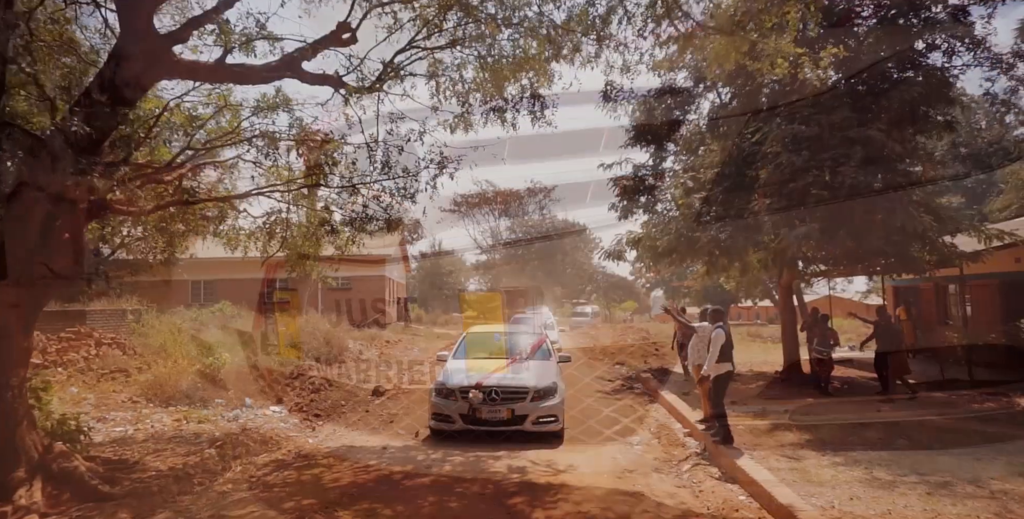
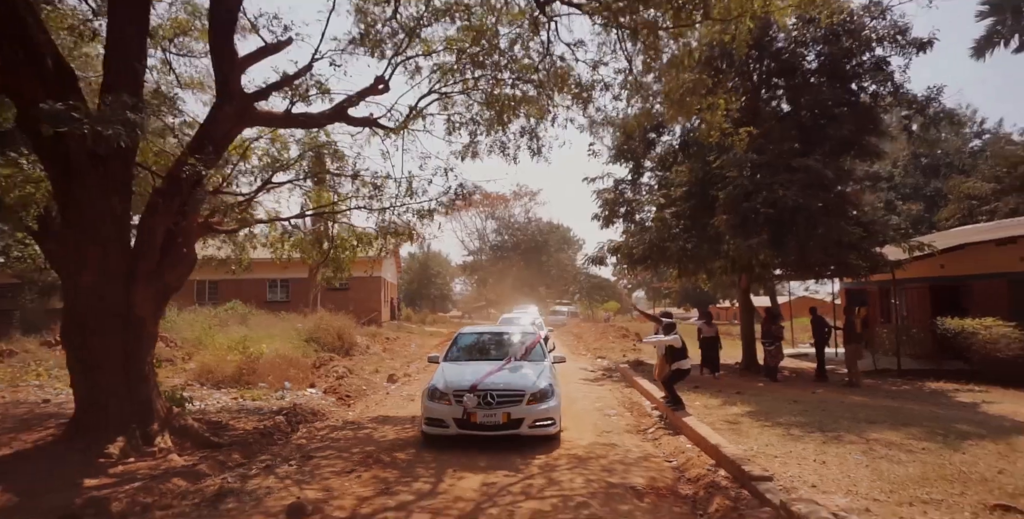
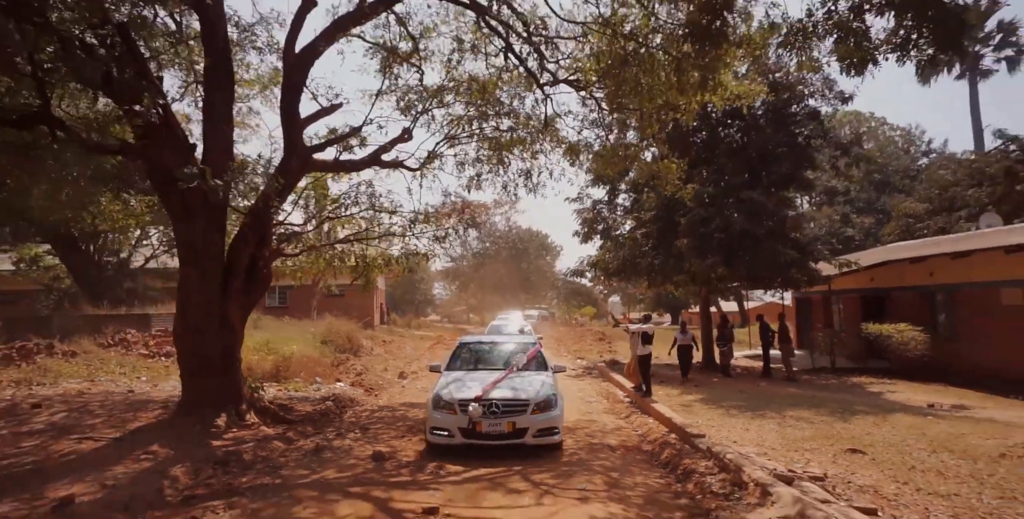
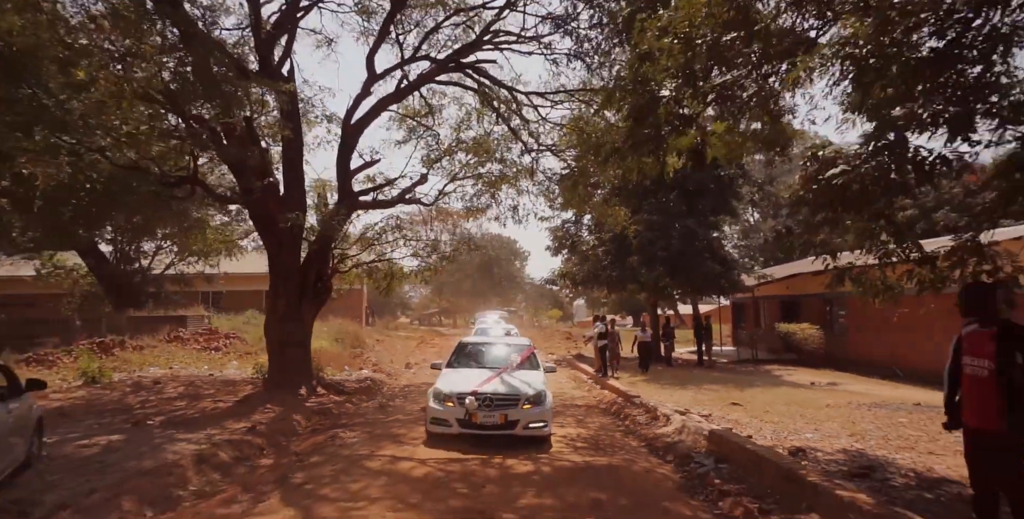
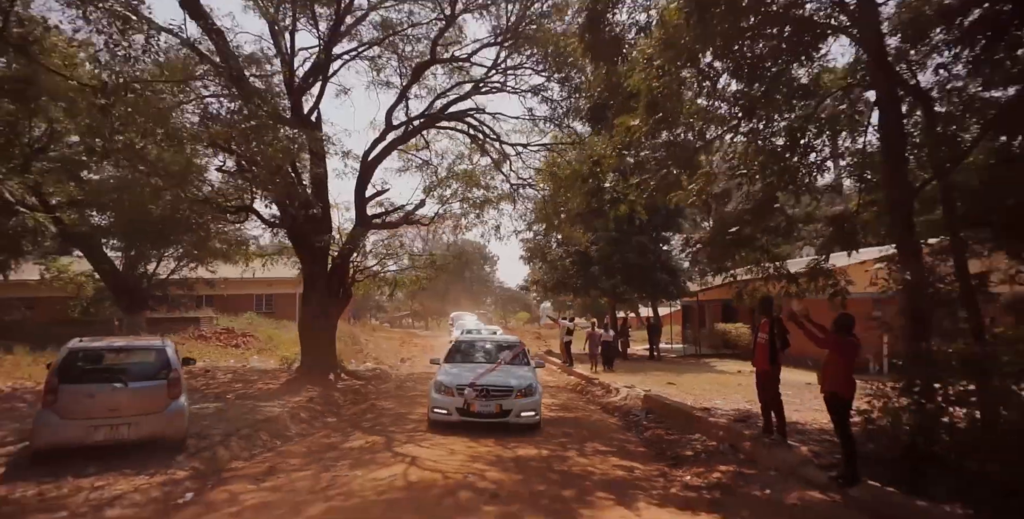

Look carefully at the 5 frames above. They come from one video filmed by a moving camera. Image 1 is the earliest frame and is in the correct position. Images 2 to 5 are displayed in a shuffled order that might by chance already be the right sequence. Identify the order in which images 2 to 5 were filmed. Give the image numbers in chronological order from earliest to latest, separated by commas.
2, 3, 4, 5
